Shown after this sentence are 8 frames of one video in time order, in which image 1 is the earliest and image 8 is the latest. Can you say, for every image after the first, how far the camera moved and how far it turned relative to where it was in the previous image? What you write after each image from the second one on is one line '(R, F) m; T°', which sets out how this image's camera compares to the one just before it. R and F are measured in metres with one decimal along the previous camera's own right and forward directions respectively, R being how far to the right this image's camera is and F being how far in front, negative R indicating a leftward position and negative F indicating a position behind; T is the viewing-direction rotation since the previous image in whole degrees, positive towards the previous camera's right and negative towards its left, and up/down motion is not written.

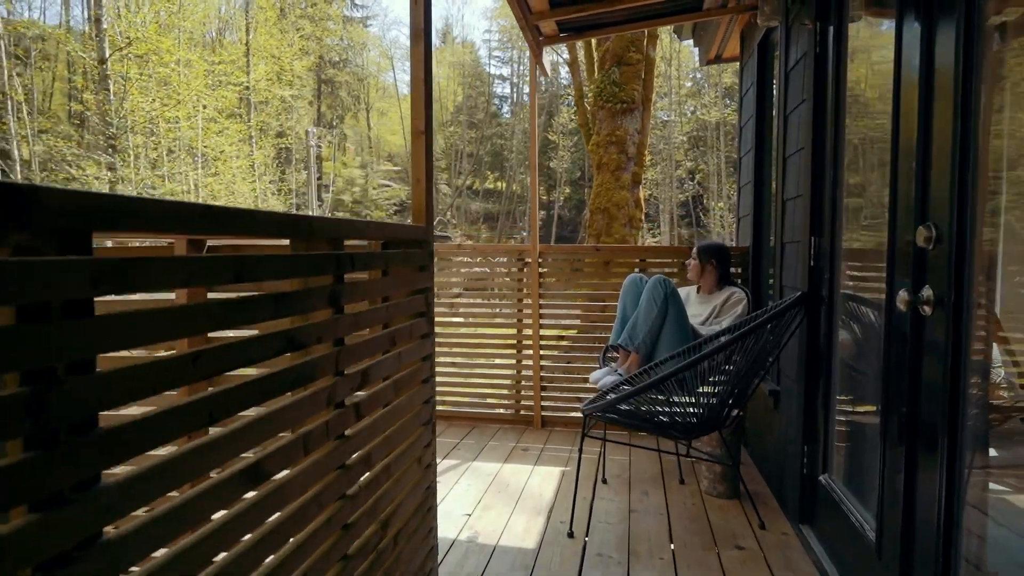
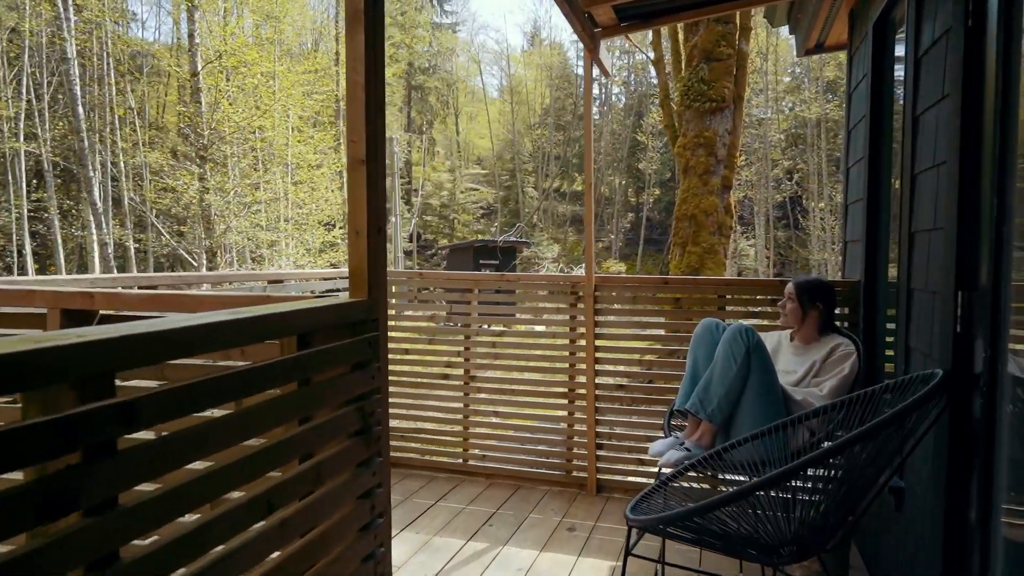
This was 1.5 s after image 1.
(+0.2, +0.6) m; -7°
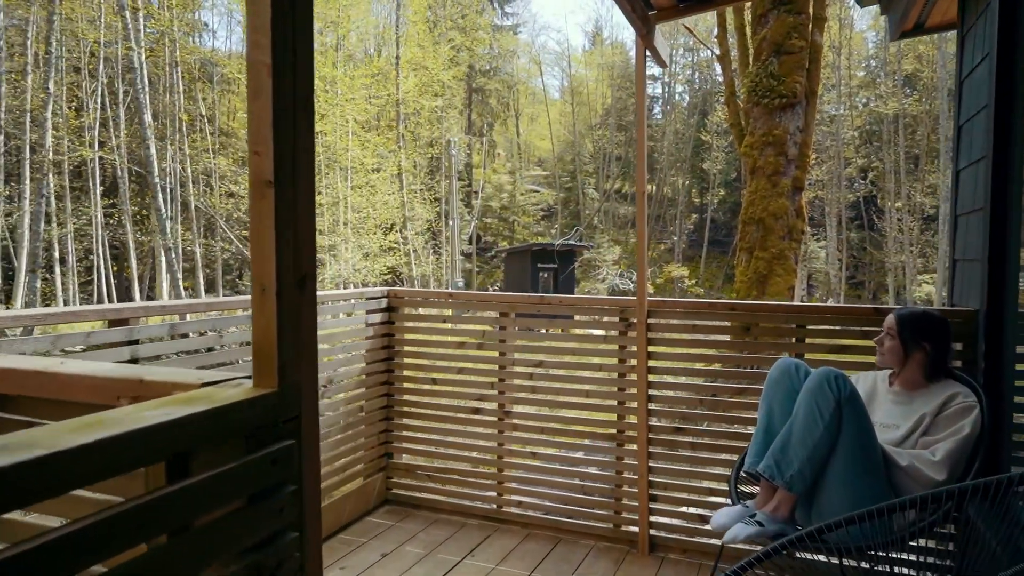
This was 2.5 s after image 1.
(+0.1, +0.4) m; -5°
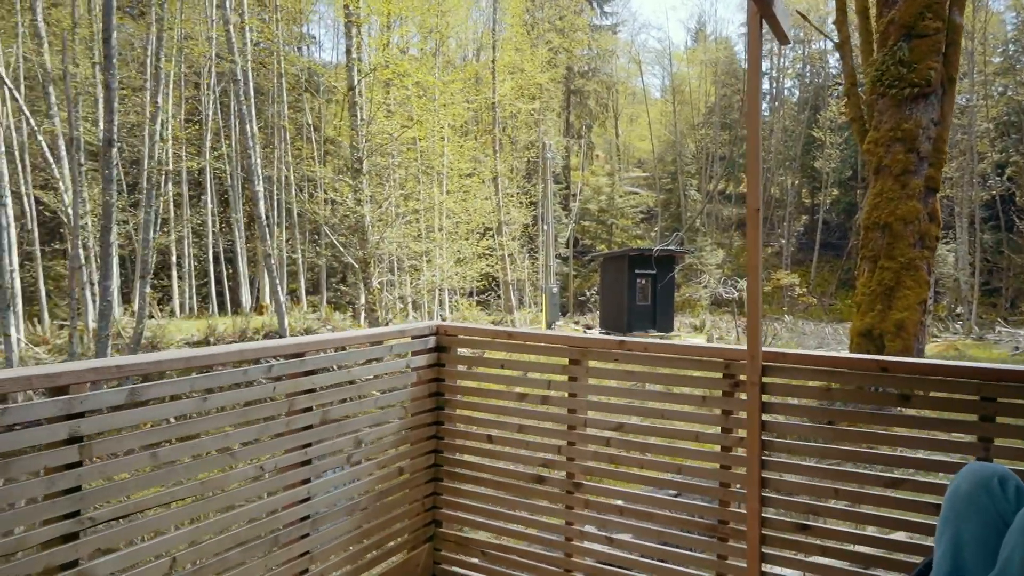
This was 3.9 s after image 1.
(+0.1, +0.6) m; -8°
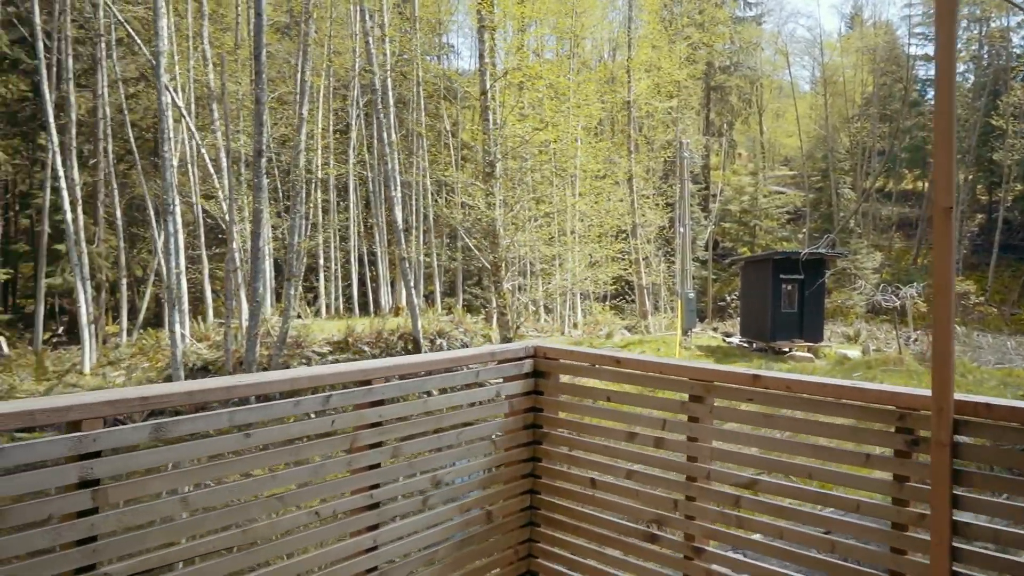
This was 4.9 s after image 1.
(+0.1, +0.4) m; -11°
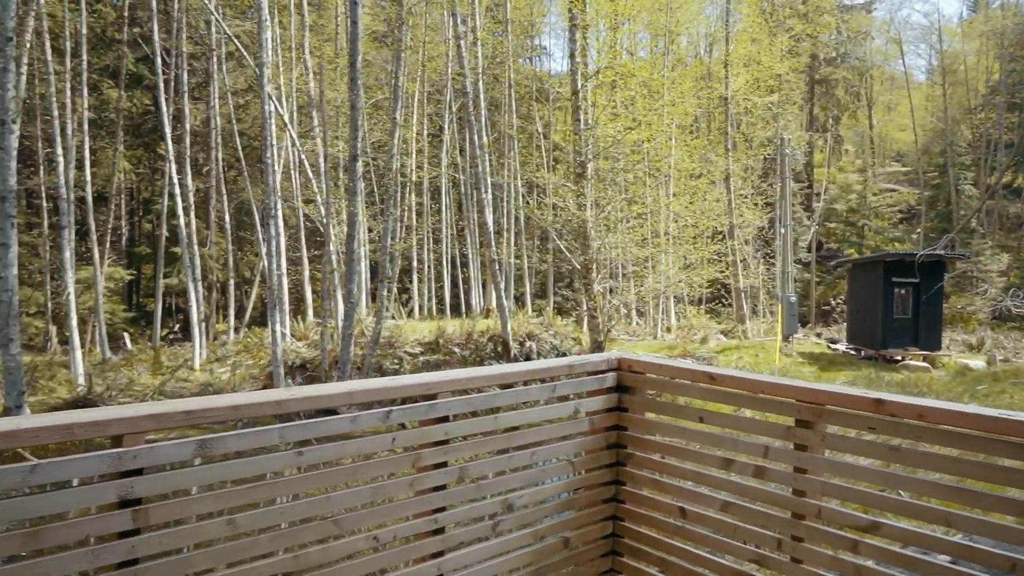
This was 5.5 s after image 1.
(0.0, +0.2) m; -7°
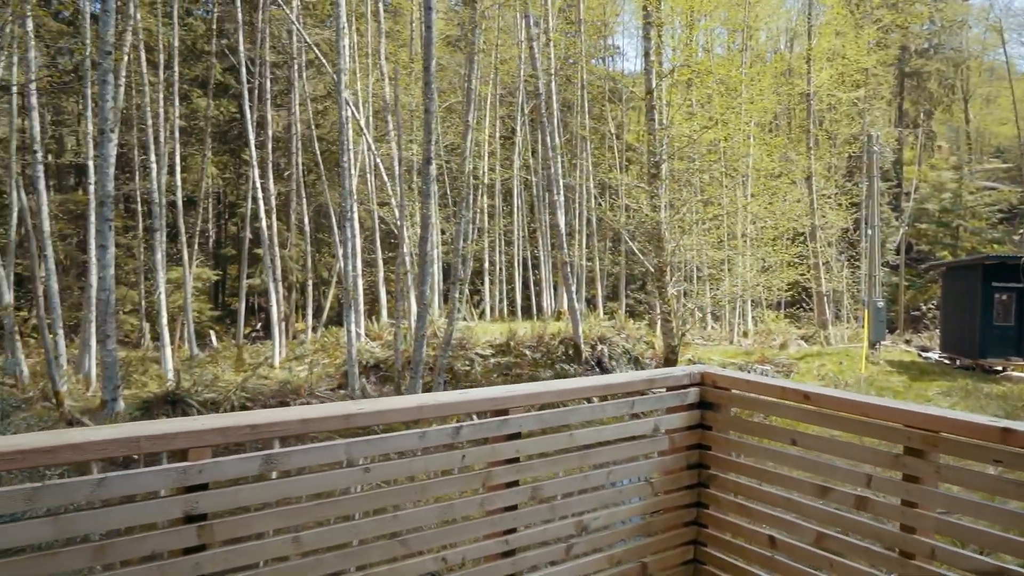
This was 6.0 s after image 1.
(0.0, +0.1) m; -6°
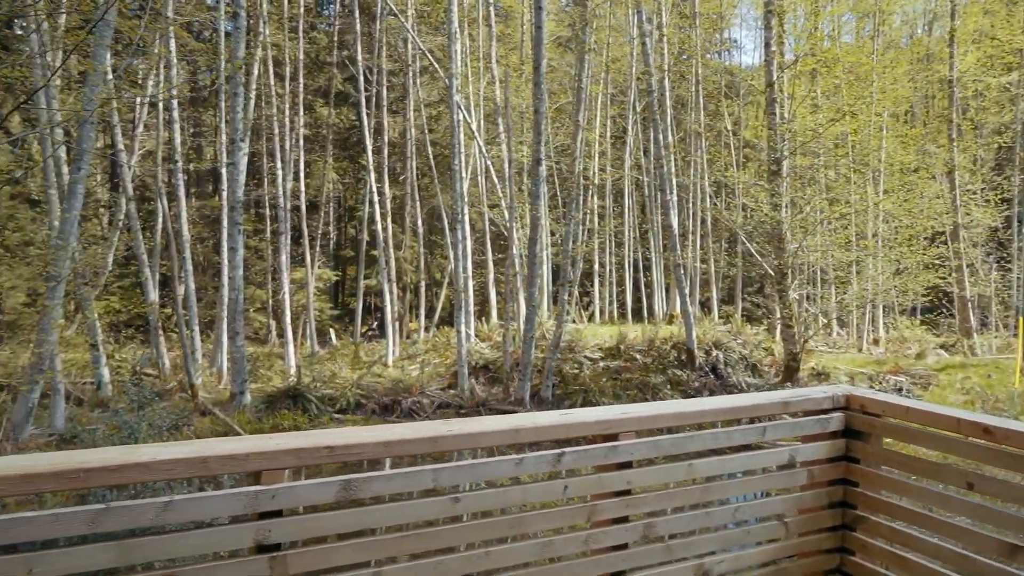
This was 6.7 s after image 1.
(0.0, +0.2) m; -9°
